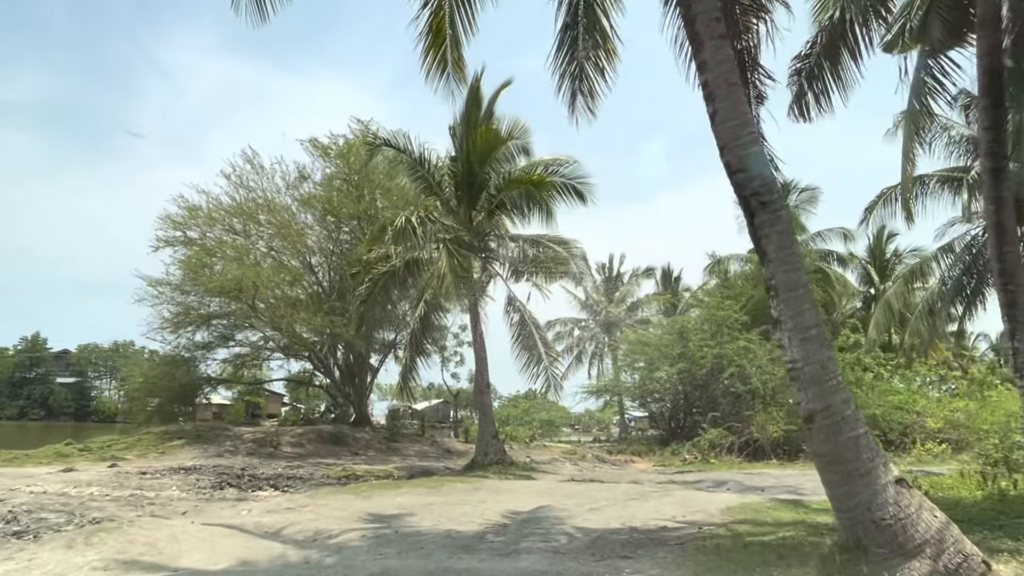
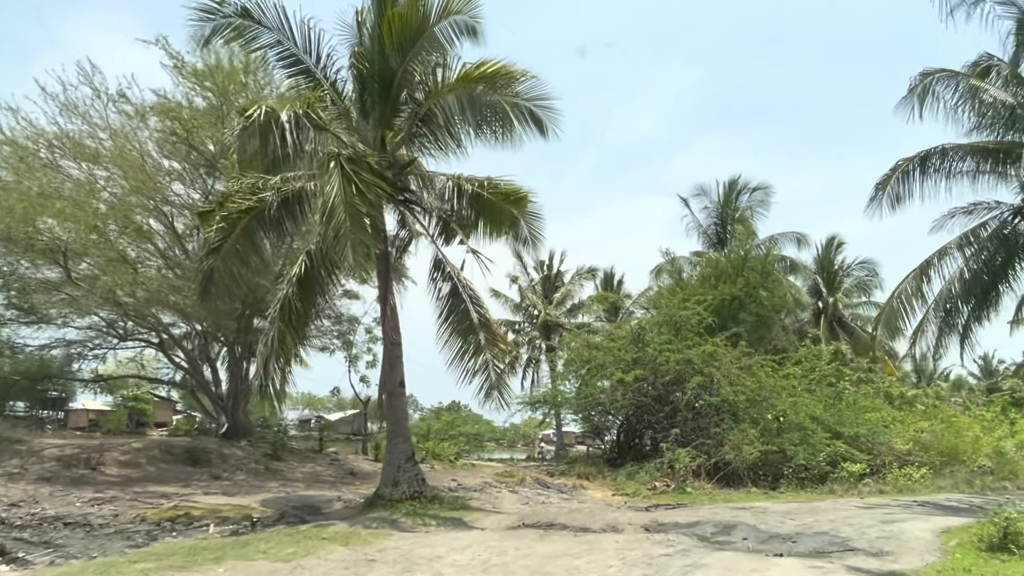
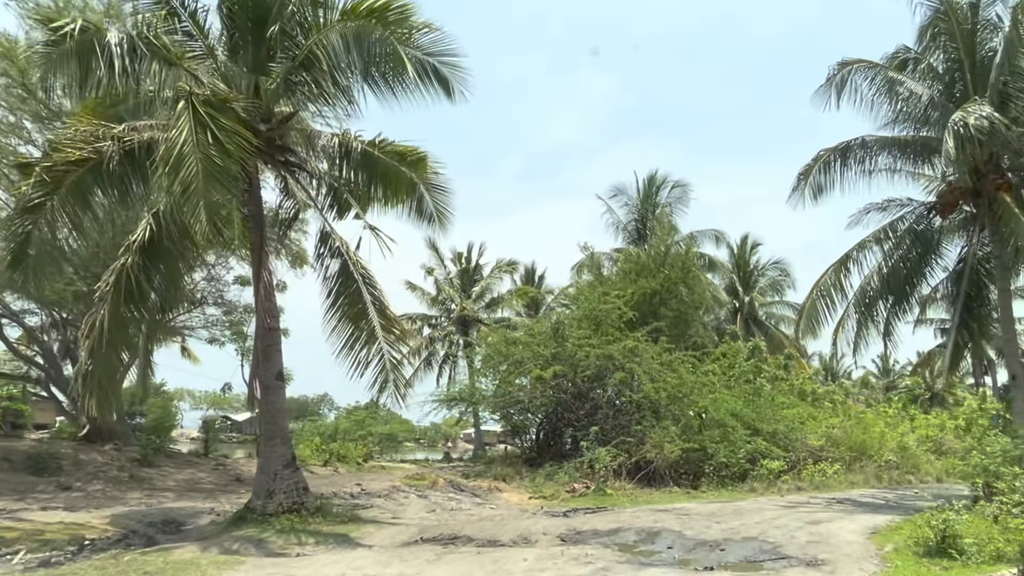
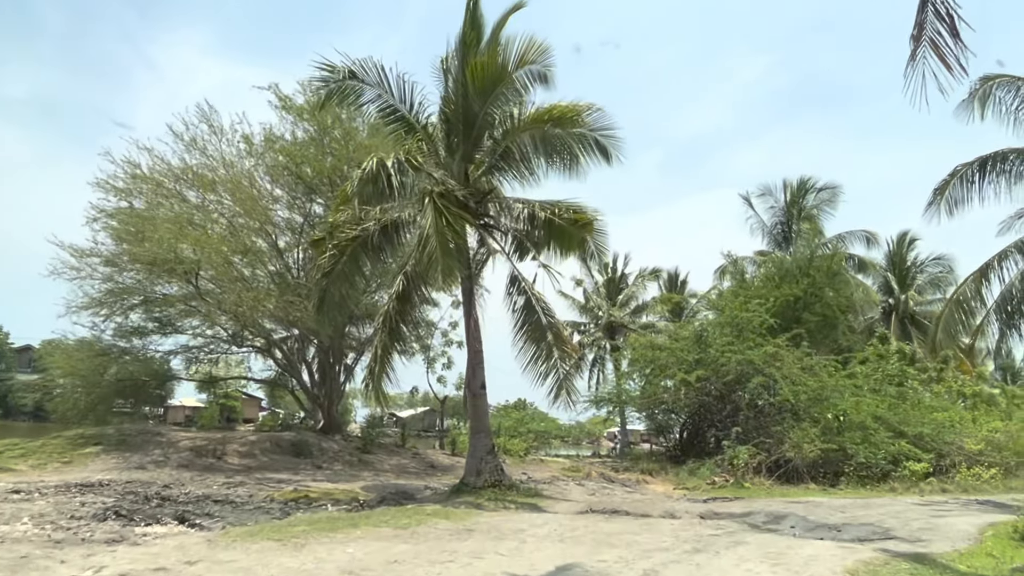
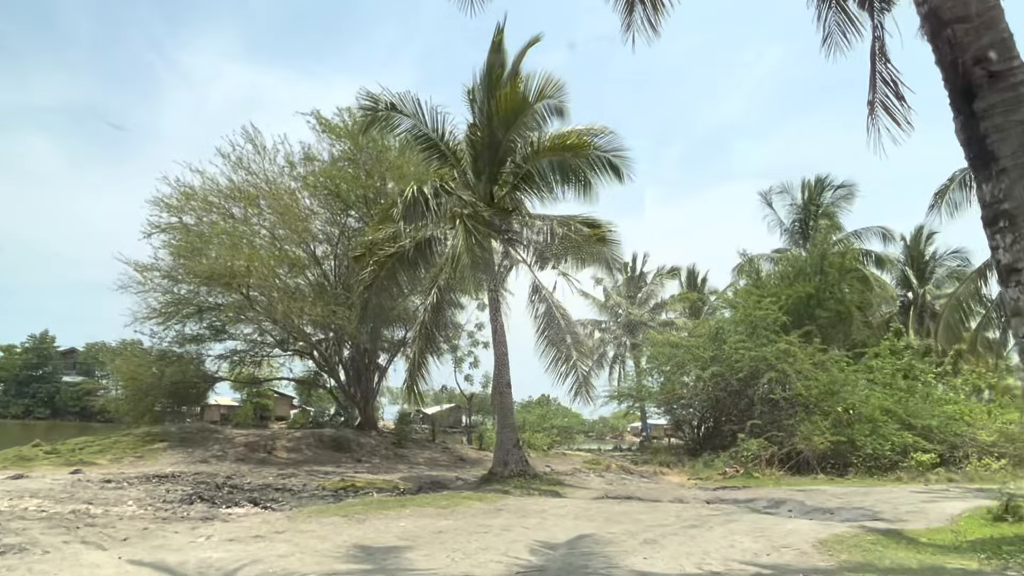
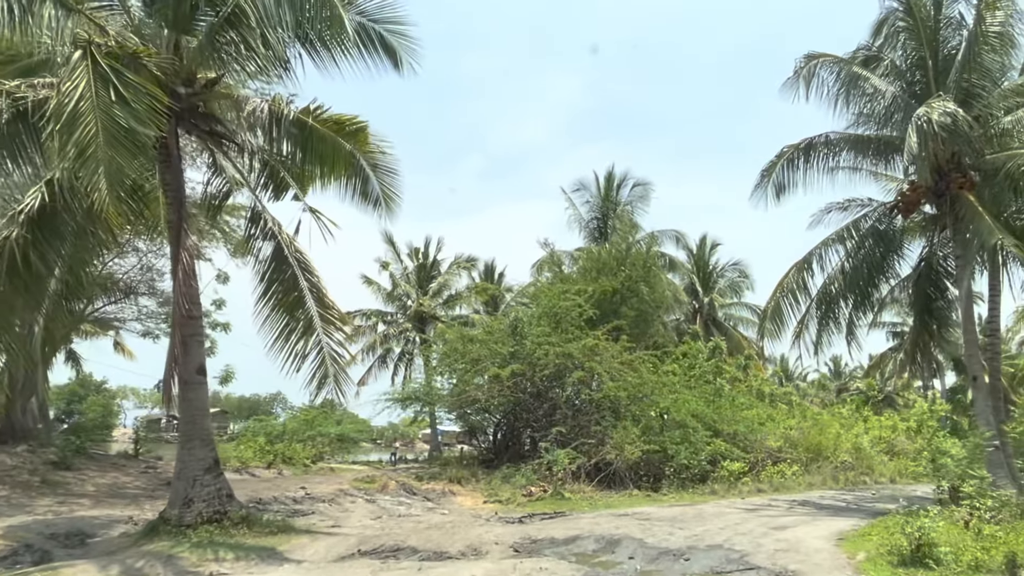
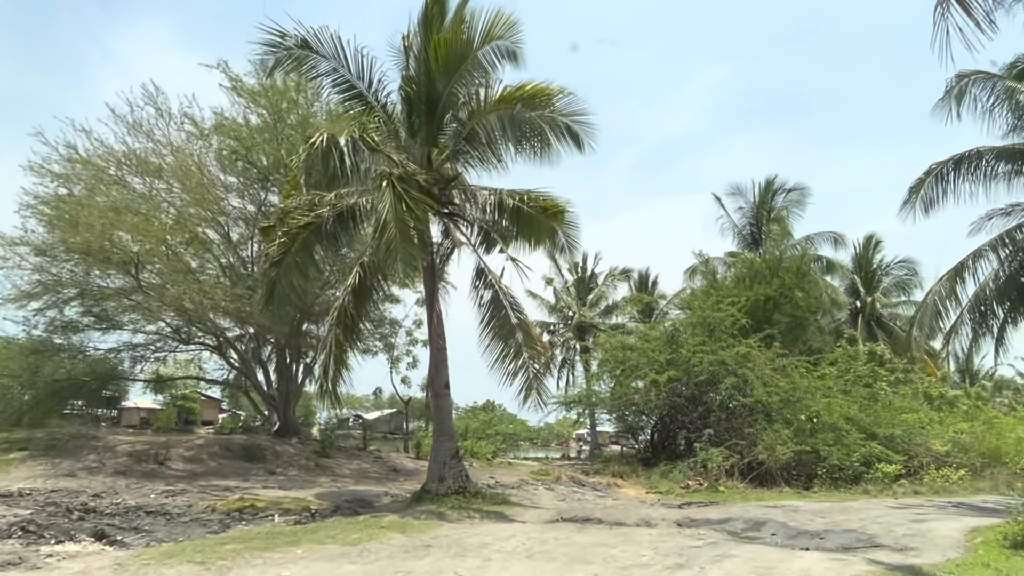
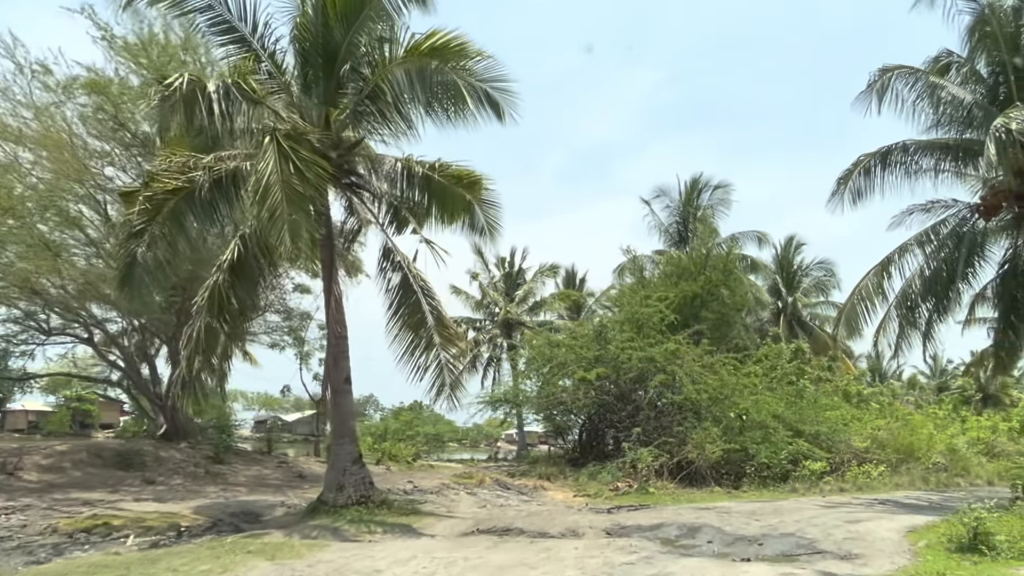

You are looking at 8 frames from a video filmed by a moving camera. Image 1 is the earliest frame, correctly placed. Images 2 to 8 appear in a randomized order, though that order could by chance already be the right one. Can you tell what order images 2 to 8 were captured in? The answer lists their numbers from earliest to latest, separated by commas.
5, 4, 7, 2, 8, 3, 6
